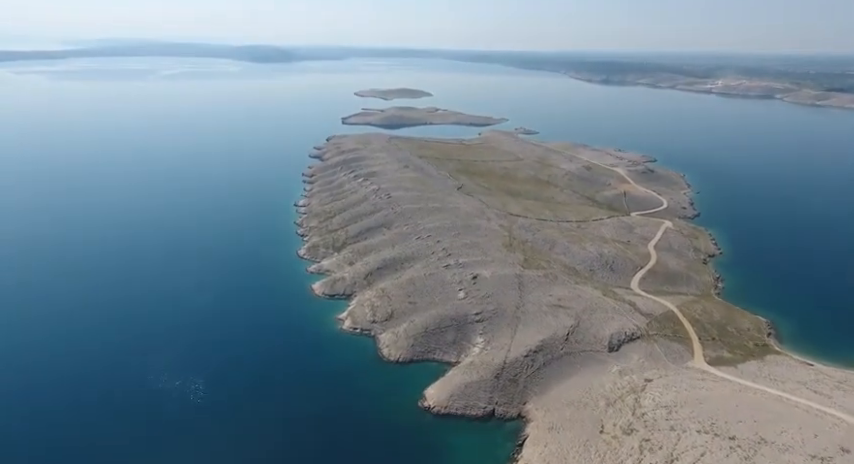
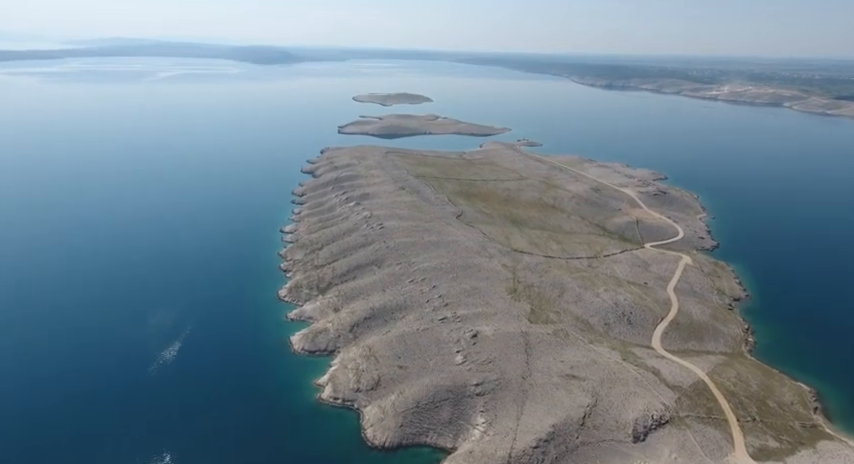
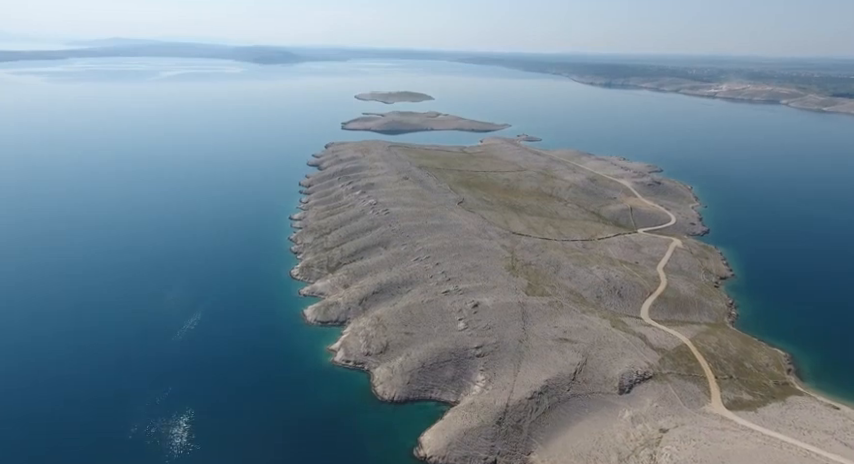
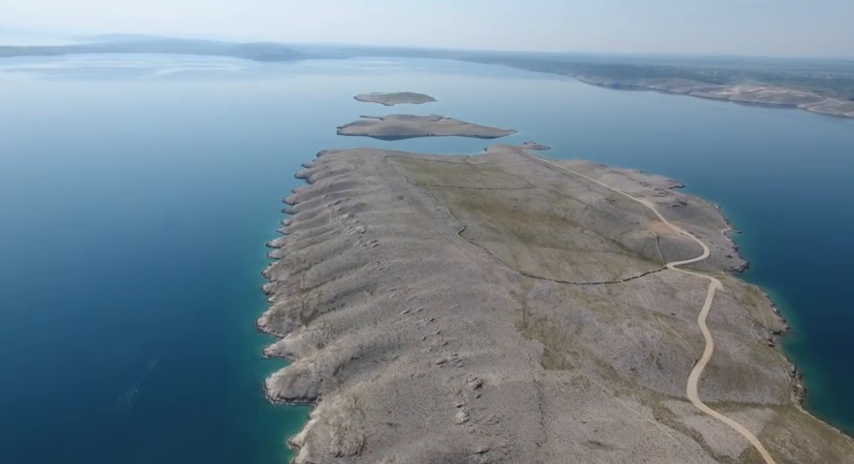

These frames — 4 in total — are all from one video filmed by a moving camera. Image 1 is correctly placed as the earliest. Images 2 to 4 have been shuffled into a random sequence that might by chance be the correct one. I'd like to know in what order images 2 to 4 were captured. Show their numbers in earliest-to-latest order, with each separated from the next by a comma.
3, 2, 4
